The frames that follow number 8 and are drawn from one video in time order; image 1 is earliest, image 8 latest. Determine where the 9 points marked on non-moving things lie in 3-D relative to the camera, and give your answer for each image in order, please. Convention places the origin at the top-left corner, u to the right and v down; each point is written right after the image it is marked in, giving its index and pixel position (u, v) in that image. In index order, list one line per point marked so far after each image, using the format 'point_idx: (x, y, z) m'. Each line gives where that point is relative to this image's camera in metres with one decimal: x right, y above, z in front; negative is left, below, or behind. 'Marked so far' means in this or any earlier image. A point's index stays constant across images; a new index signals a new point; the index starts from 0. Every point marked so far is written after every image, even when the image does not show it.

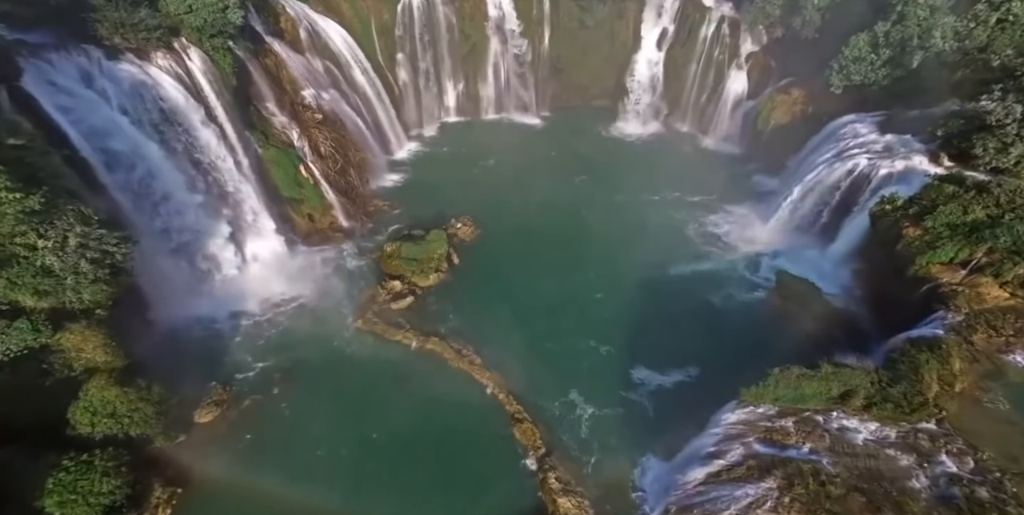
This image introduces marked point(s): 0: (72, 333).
0: (-9.9, -1.7, +13.0) m
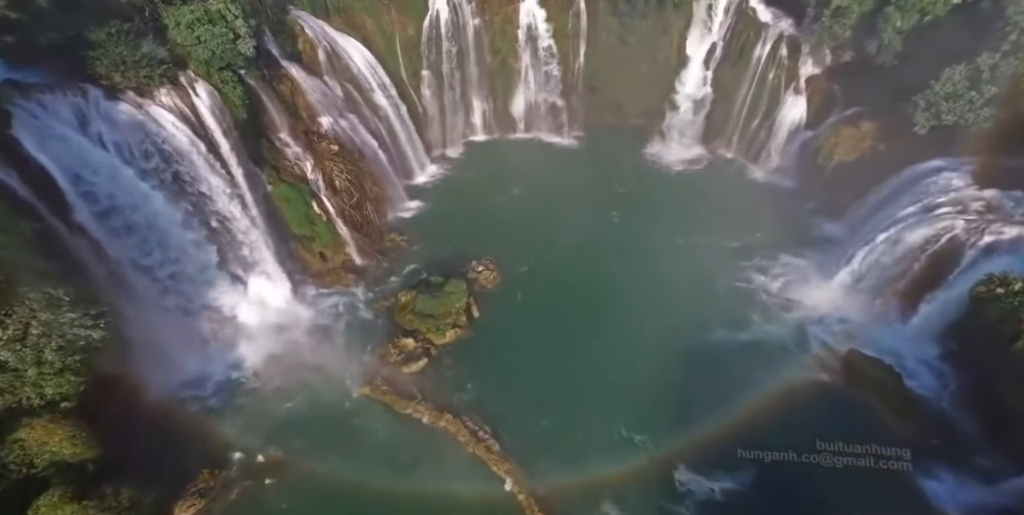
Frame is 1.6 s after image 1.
0: (-9.5, -3.4, +11.3) m
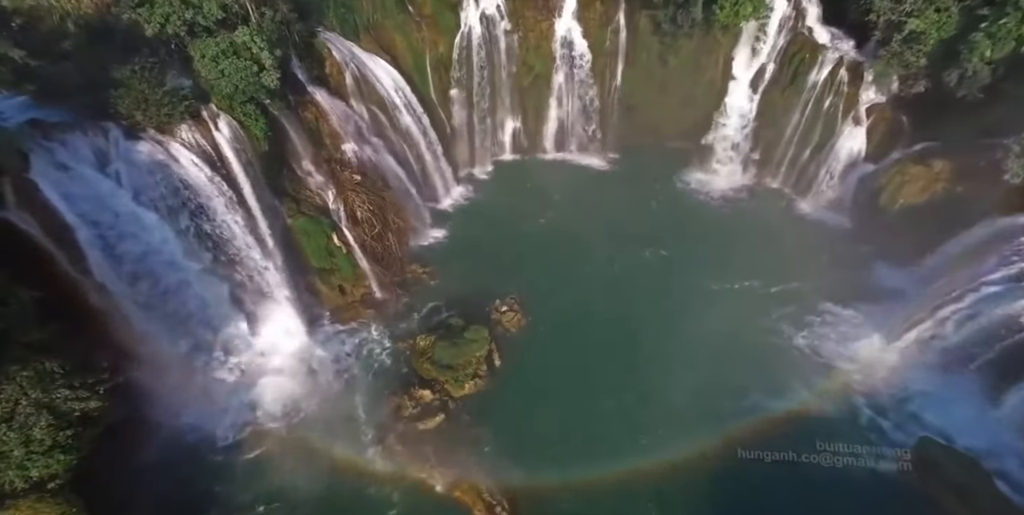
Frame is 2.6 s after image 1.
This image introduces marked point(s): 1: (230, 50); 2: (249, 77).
0: (-9.2, -4.6, +10.6) m
1: (-8.9, +6.8, +18.8) m
2: (-8.4, +5.9, +18.6) m
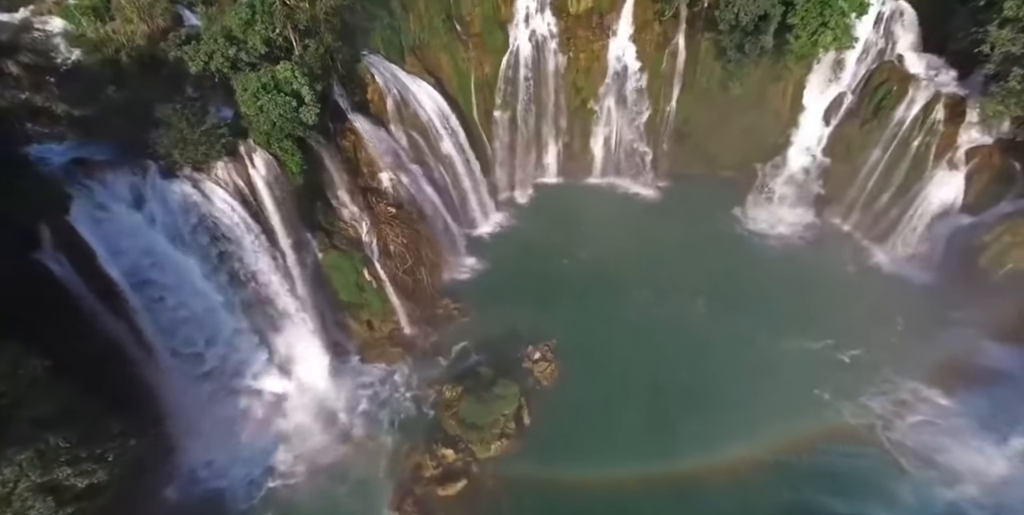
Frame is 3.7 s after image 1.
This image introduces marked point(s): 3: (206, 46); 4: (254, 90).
0: (-8.9, -5.8, +10.3) m
1: (-7.6, +5.6, +18.3) m
2: (-7.1, +4.6, +18.2) m
3: (-9.6, +6.6, +18.1) m
4: (-8.0, +5.3, +18.0) m
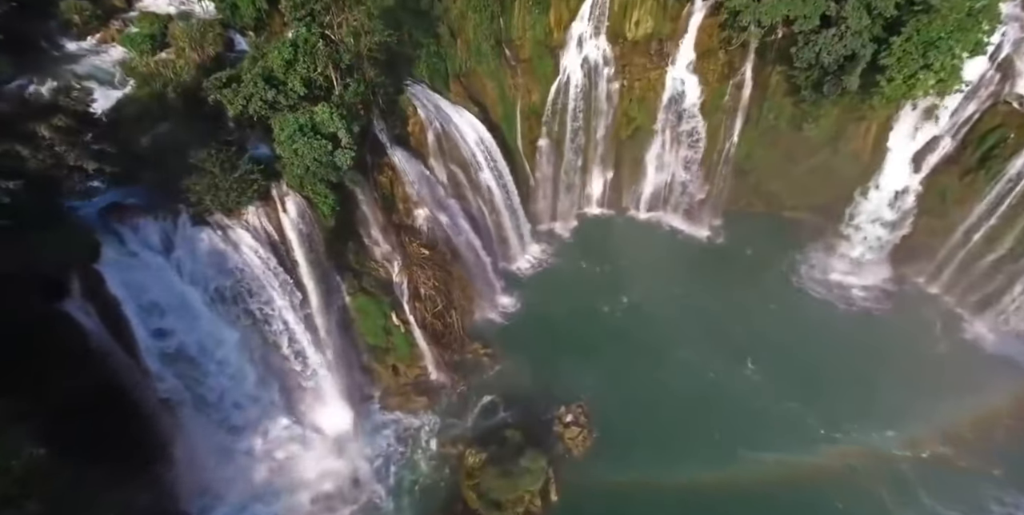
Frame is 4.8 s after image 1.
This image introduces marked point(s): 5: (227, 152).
0: (-8.8, -7.3, +10.0) m
1: (-6.3, +4.1, +17.8) m
2: (-5.9, +3.1, +17.6) m
3: (-8.2, +5.2, +17.8) m
4: (-6.7, +3.8, +17.5) m
5: (-8.5, +3.2, +17.2) m
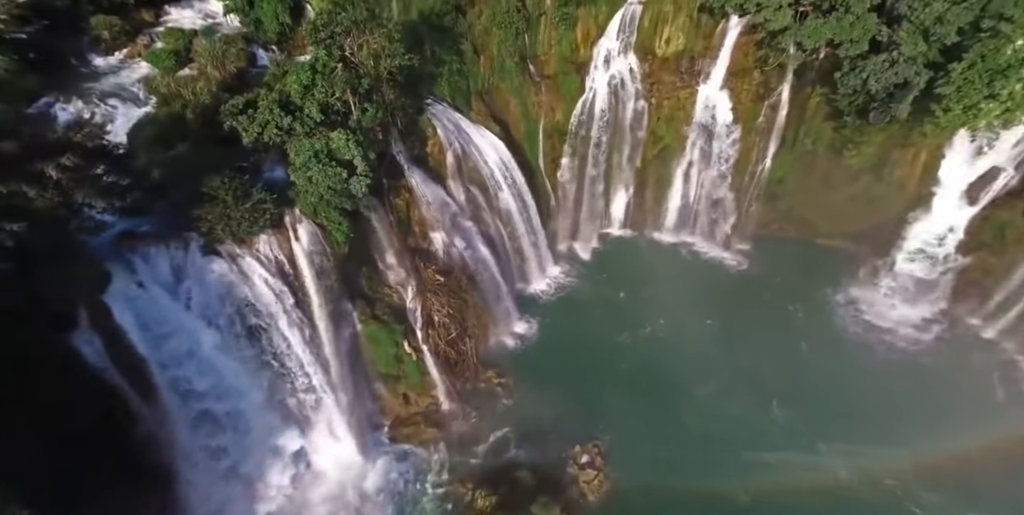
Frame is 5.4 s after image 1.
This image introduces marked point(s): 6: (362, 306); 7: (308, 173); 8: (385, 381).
0: (-8.9, -8.1, +9.8) m
1: (-5.7, +3.2, +17.5) m
2: (-5.4, +2.2, +17.2) m
3: (-7.7, +4.3, +17.5) m
4: (-6.2, +2.9, +17.2) m
5: (-8.0, +2.3, +17.0) m
6: (-5.0, -1.7, +19.3) m
7: (-6.0, +2.5, +17.1) m
8: (-4.3, -4.3, +19.4) m
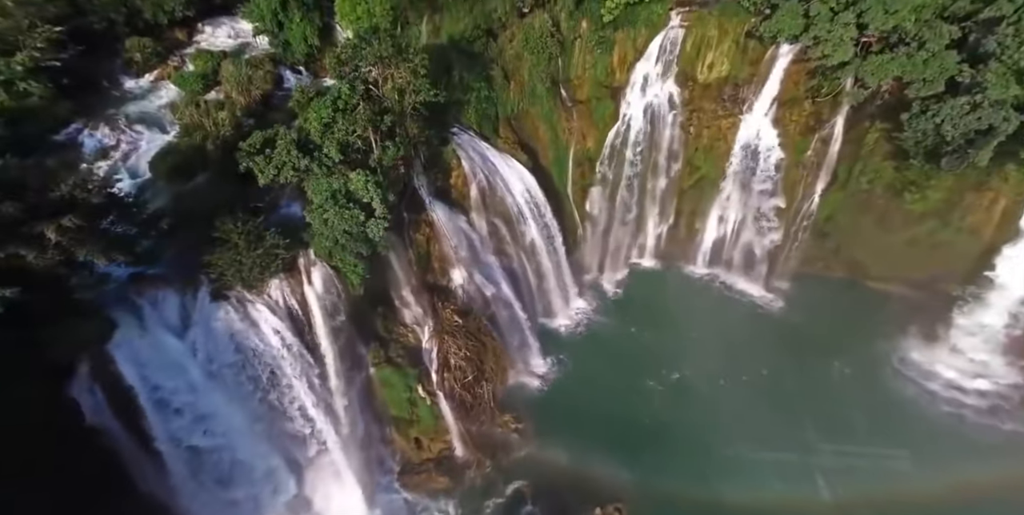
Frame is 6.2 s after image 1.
0: (-9.1, -9.5, +9.6) m
1: (-5.1, +1.8, +16.8) m
2: (-4.8, +0.8, +16.6) m
3: (-7.0, +3.0, +17.0) m
4: (-5.5, +1.6, +16.6) m
5: (-7.4, +1.0, +16.5) m
6: (-4.4, -3.1, +18.7) m
7: (-5.4, +1.1, +16.5) m
8: (-3.8, -5.7, +18.7) m
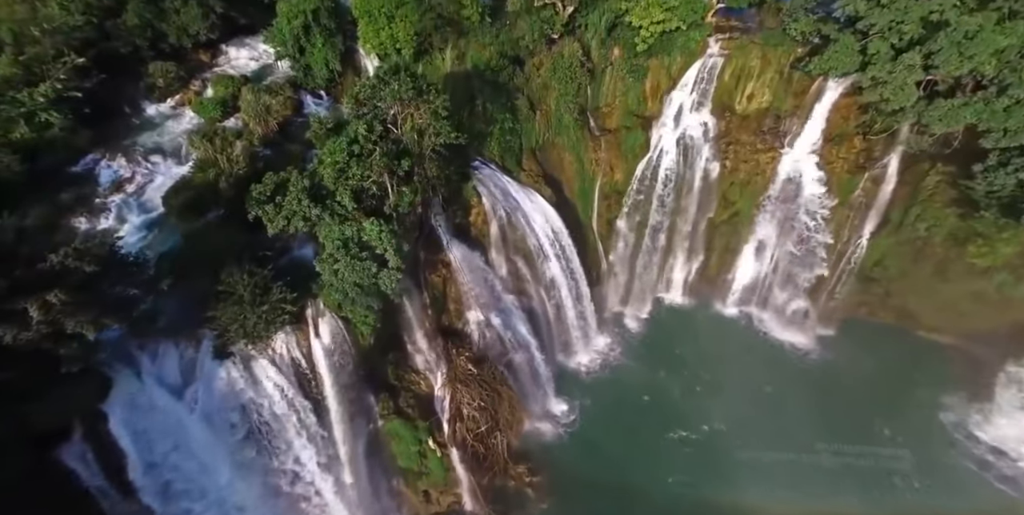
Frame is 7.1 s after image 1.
0: (-9.4, -10.9, +9.2) m
1: (-4.6, +0.3, +16.1) m
2: (-4.3, -0.7, +15.9) m
3: (-6.4, +1.5, +16.3) m
4: (-5.1, +0.1, +15.9) m
5: (-7.0, -0.5, +15.9) m
6: (-4.0, -4.6, +18.0) m
7: (-5.0, -0.4, +15.8) m
8: (-3.4, -7.2, +18.0) m
